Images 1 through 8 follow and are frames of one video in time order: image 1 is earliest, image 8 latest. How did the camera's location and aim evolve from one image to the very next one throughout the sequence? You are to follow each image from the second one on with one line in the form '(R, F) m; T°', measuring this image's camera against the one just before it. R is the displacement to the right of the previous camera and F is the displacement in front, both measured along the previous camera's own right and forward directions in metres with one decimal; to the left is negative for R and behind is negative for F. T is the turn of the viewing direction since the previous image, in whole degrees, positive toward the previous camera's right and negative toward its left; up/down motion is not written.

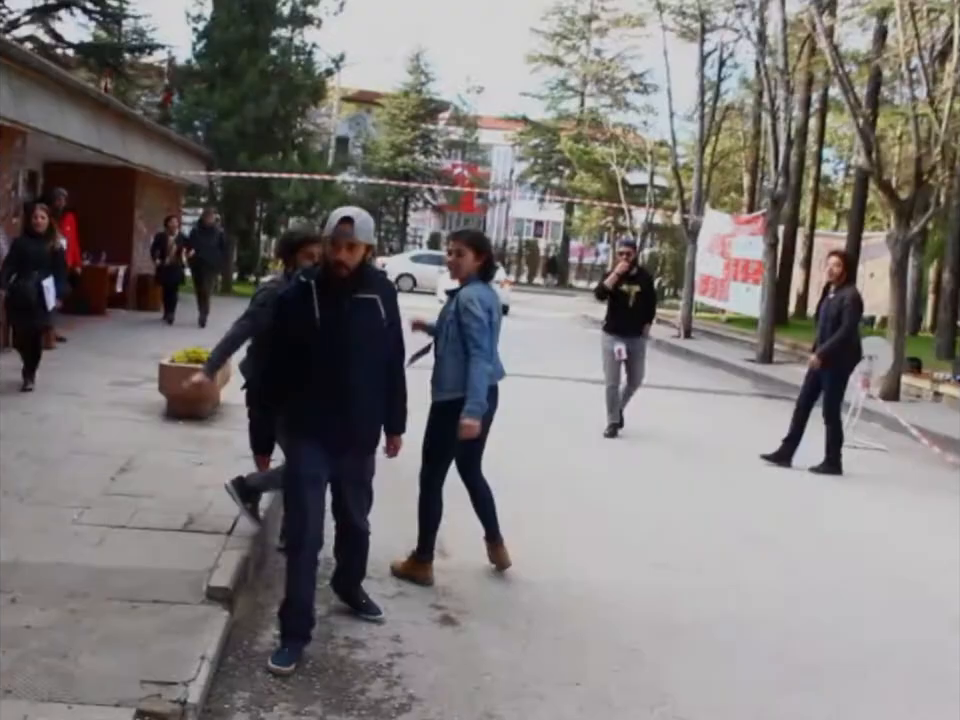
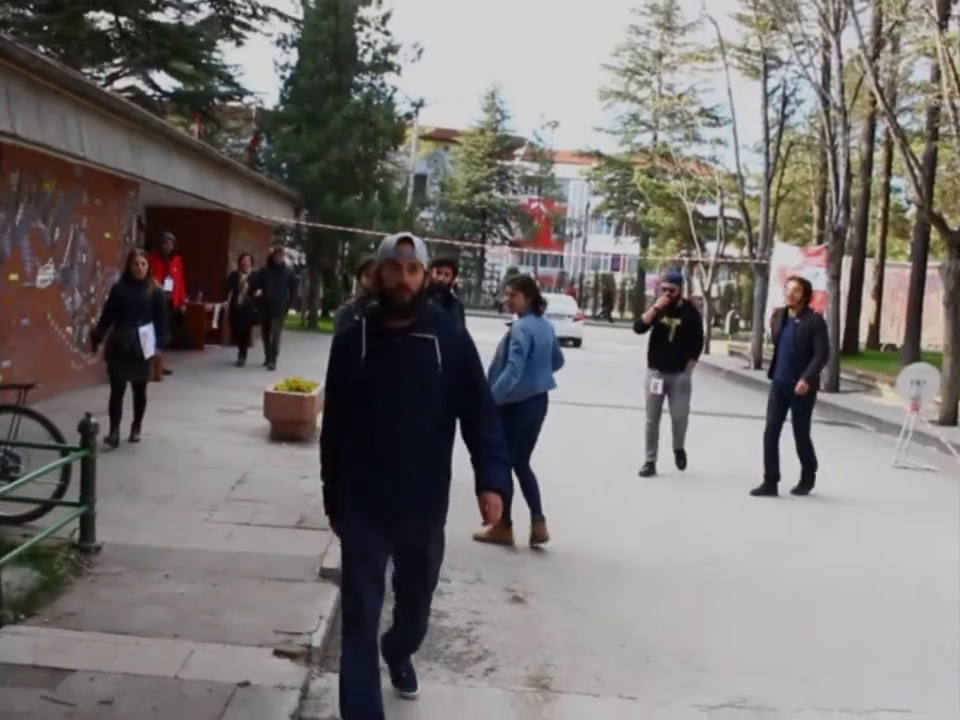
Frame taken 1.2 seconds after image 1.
(+0.1, -1.1) m; -4°
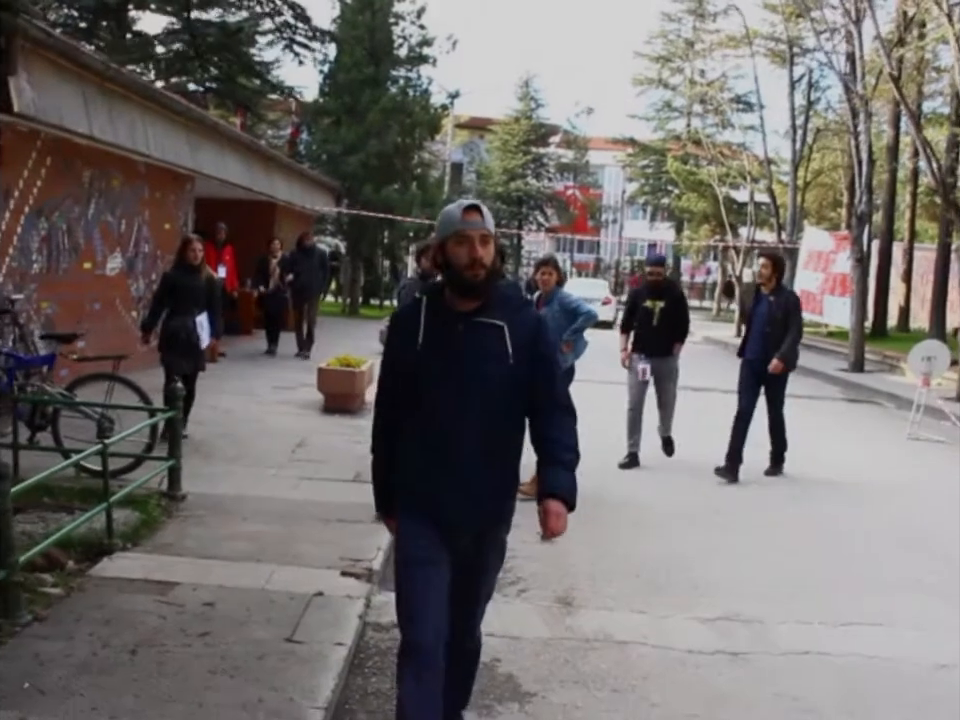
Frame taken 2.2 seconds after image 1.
(0.0, -1.0) m; -2°
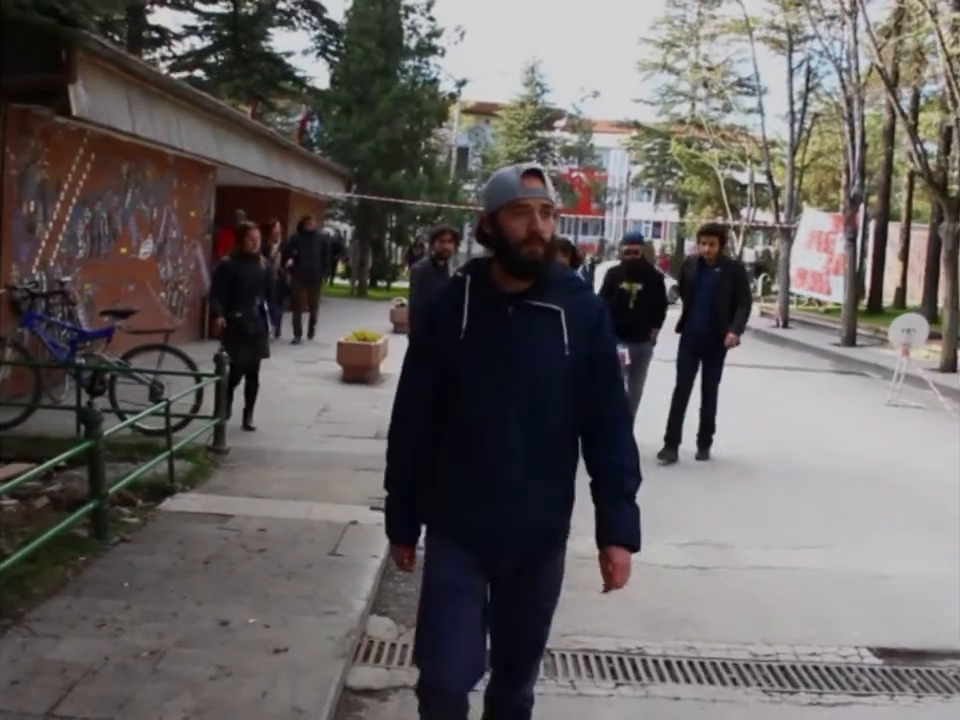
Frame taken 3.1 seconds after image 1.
(0.0, -1.0) m; 0°
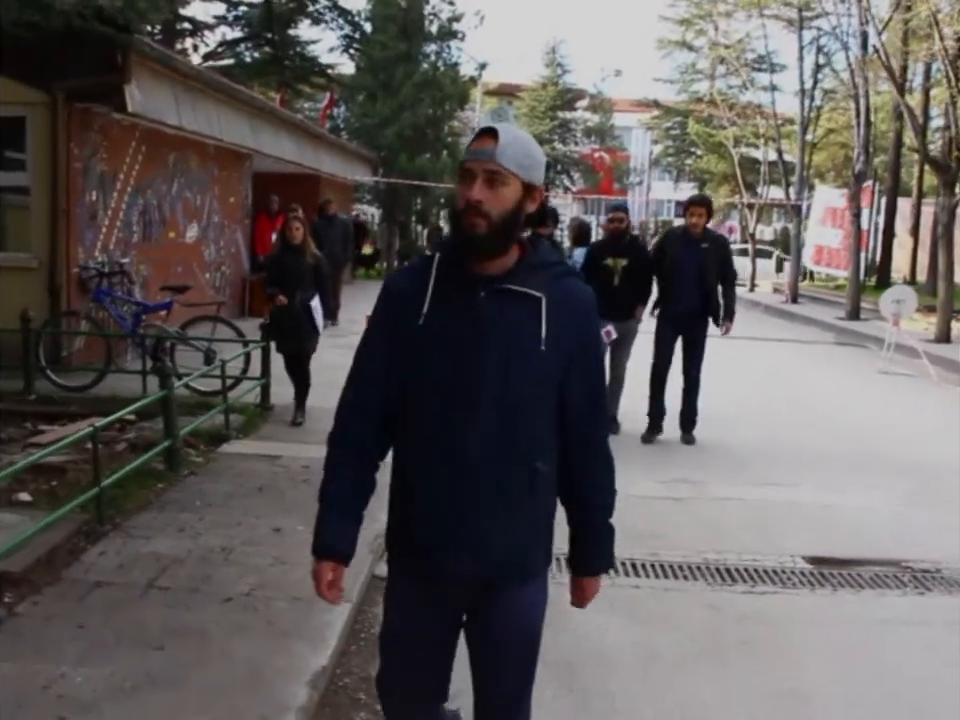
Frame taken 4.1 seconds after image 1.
(+0.1, -1.3) m; -1°
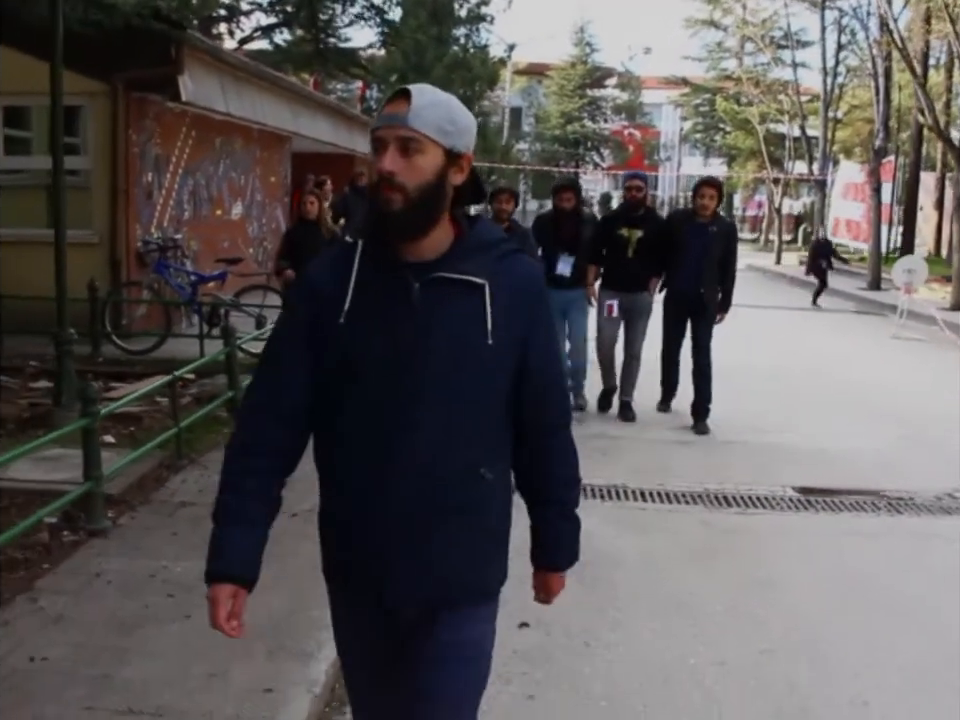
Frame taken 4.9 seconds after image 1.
(0.0, -0.9) m; -2°
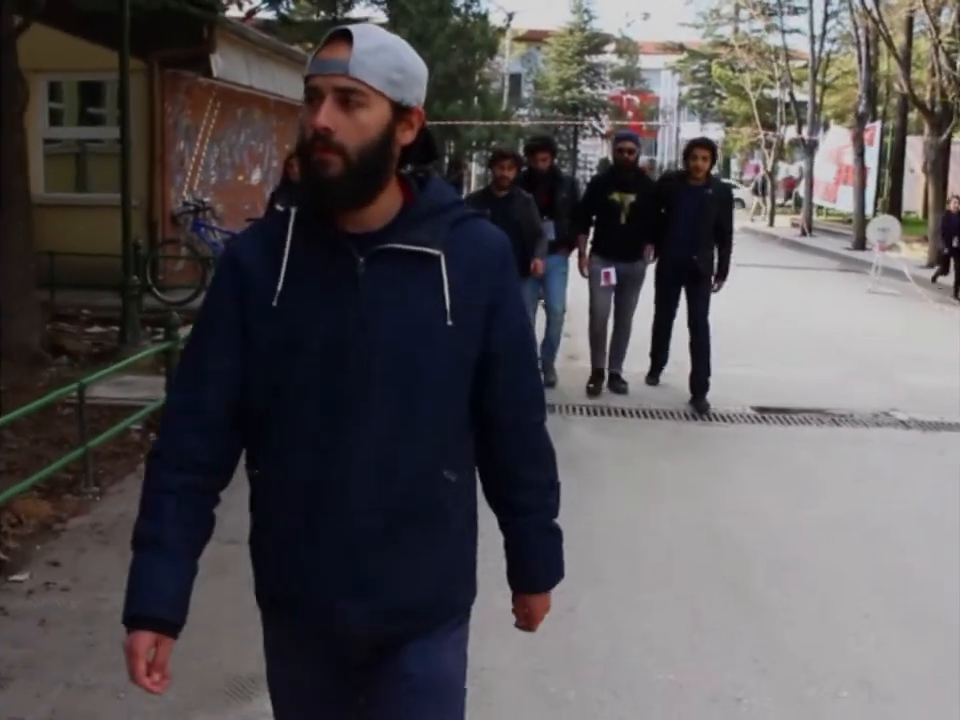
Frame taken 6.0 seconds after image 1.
(0.0, -1.3) m; 0°
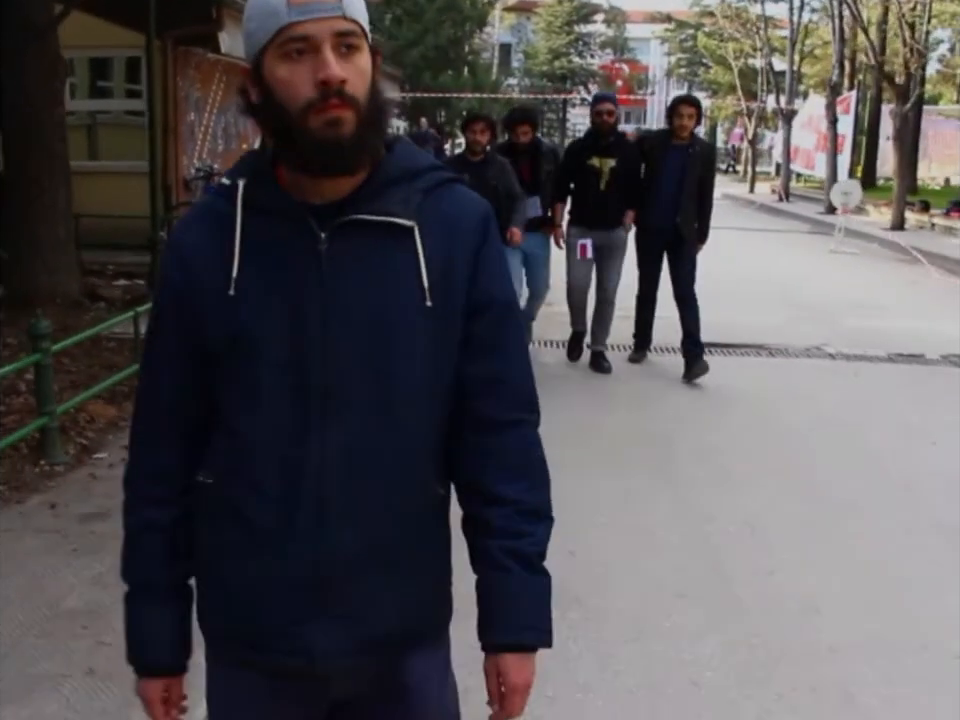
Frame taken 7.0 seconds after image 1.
(+0.1, -1.3) m; 0°
